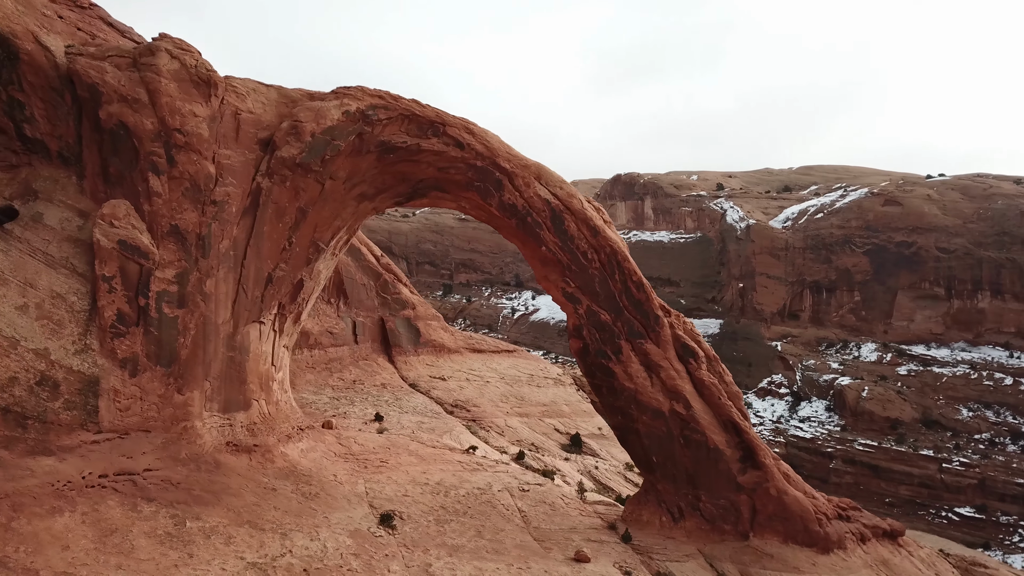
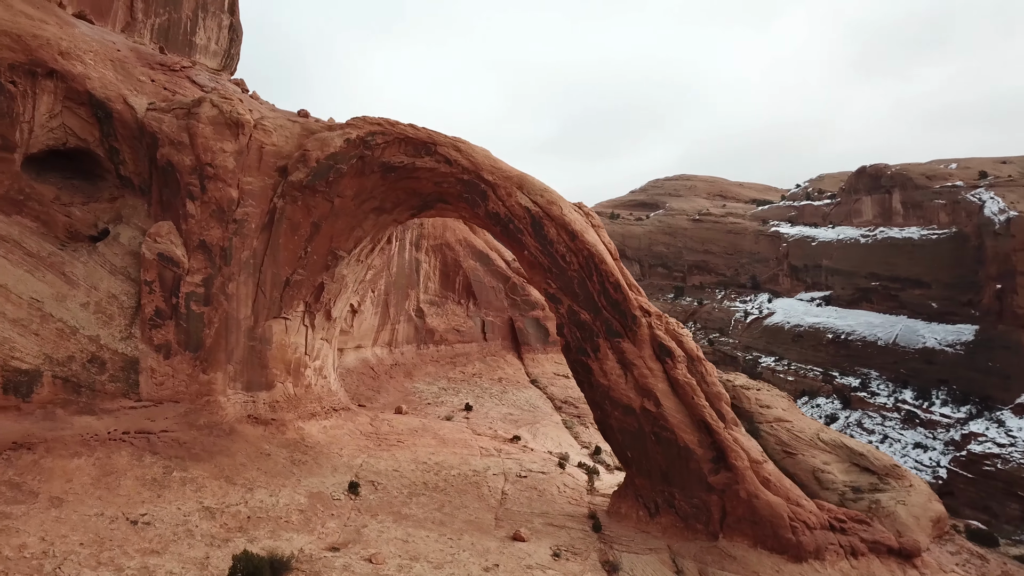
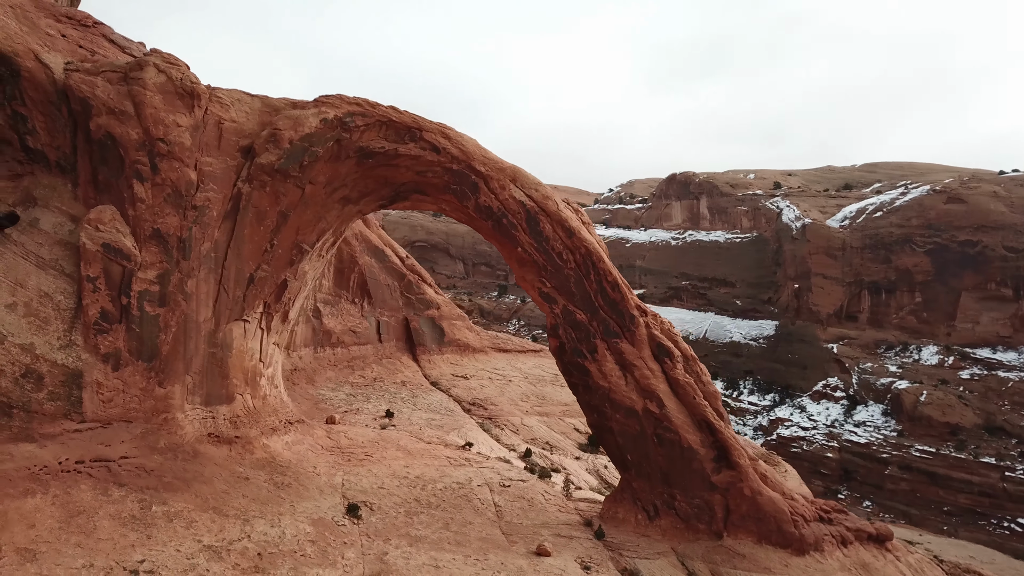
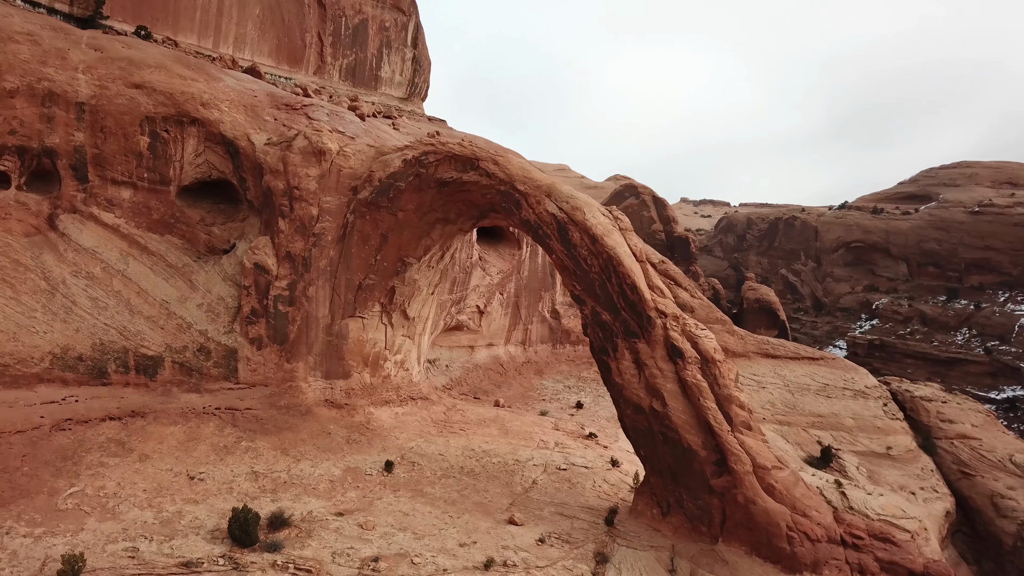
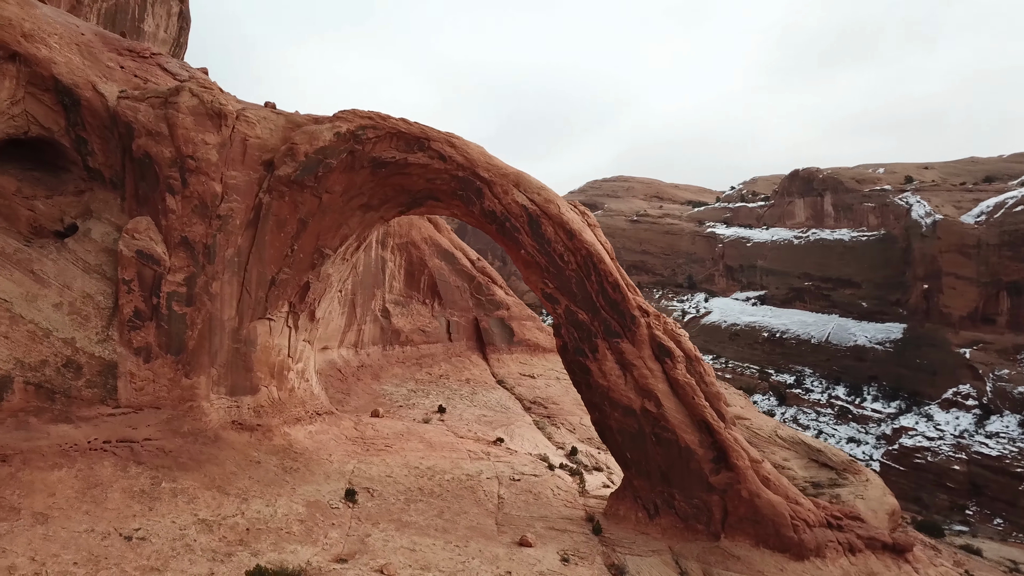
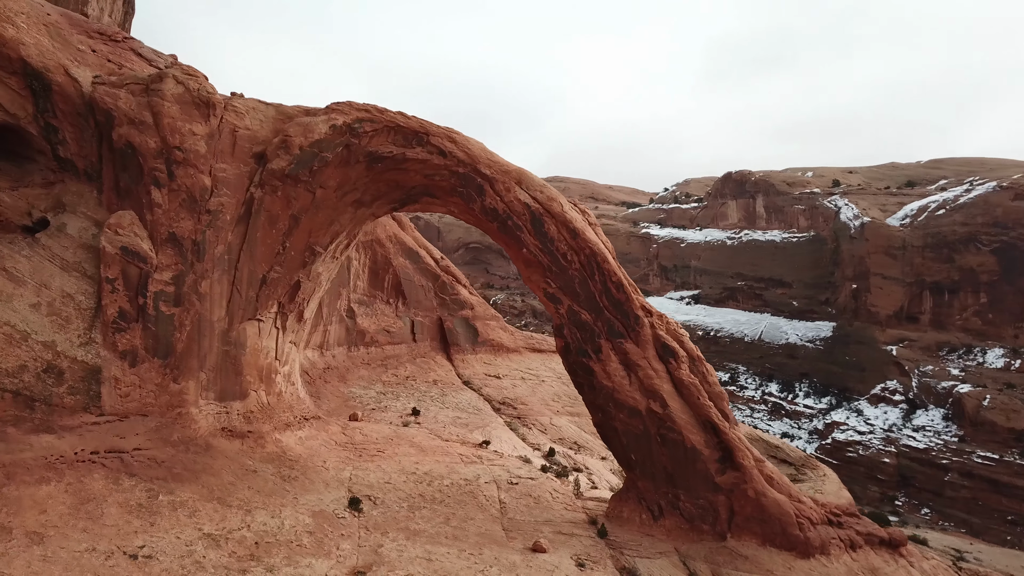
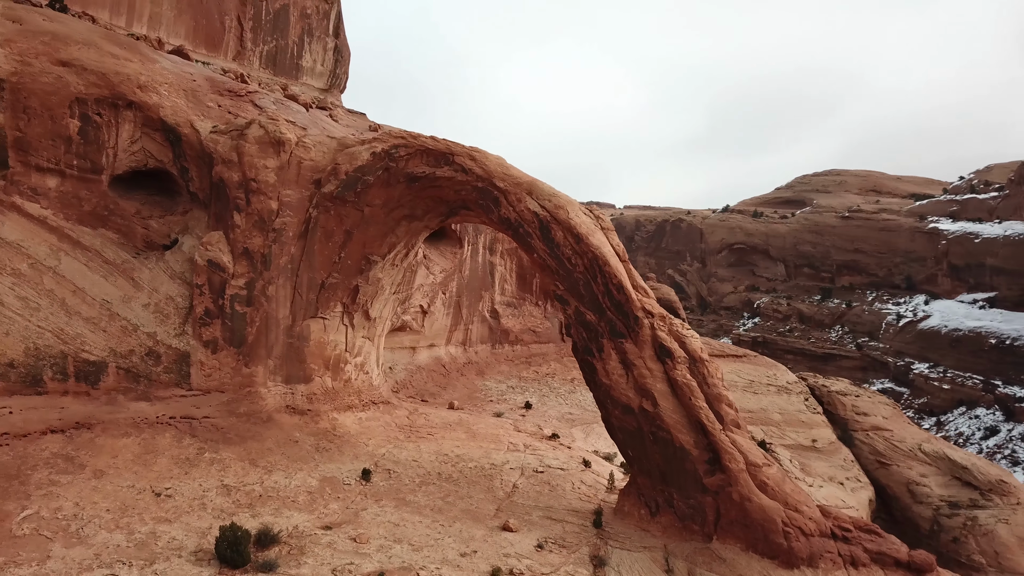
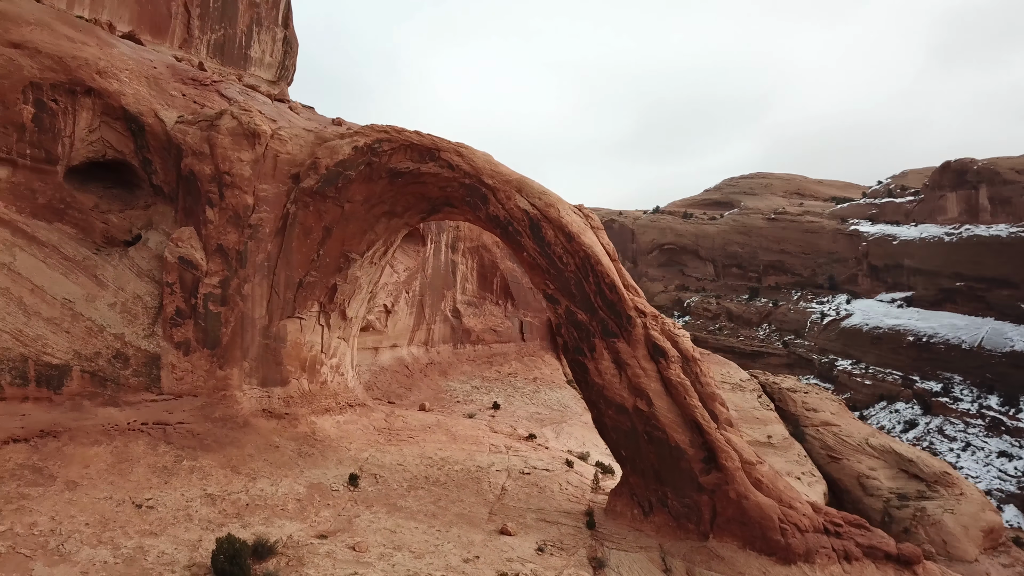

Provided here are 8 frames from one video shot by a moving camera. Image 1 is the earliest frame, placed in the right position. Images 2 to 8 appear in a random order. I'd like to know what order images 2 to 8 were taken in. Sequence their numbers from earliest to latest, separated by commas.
3, 6, 5, 2, 8, 7, 4
